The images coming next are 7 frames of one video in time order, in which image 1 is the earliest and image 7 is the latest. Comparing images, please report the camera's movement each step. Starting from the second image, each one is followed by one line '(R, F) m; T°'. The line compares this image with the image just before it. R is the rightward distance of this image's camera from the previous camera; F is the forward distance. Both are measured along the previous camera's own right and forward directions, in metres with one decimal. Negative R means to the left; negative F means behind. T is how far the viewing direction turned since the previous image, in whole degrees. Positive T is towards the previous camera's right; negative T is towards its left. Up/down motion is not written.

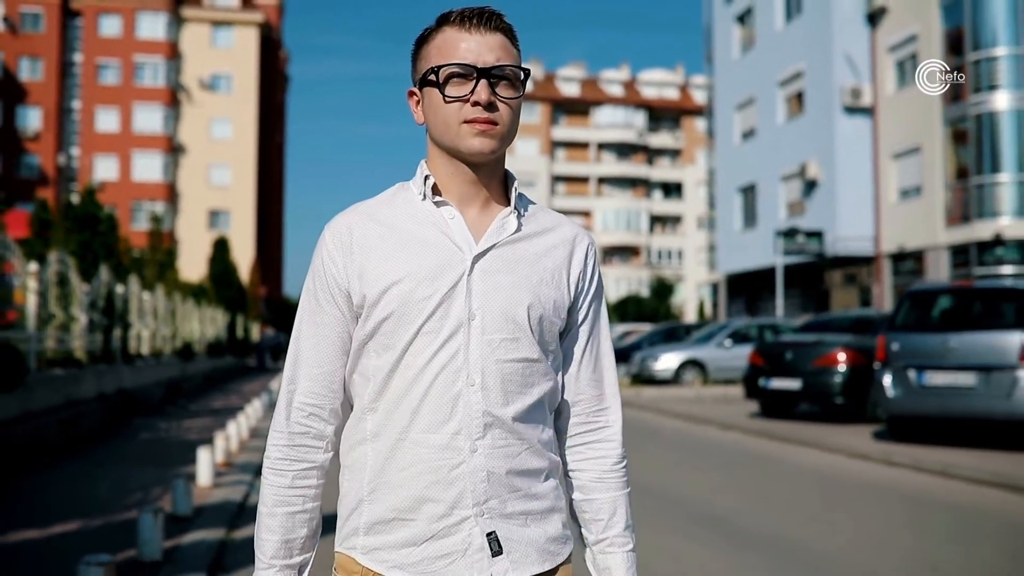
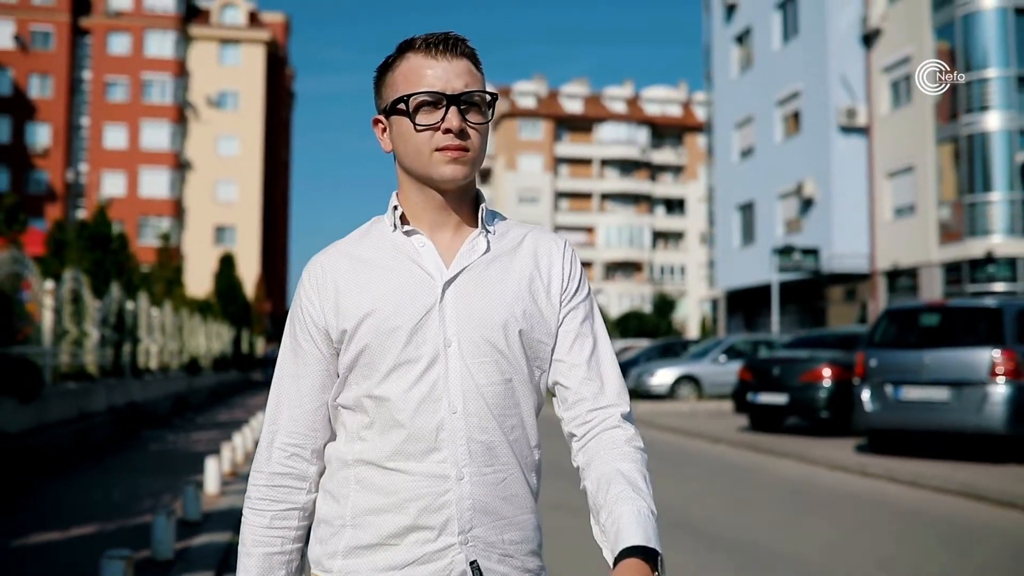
(+0.1, -0.5) m; 0°
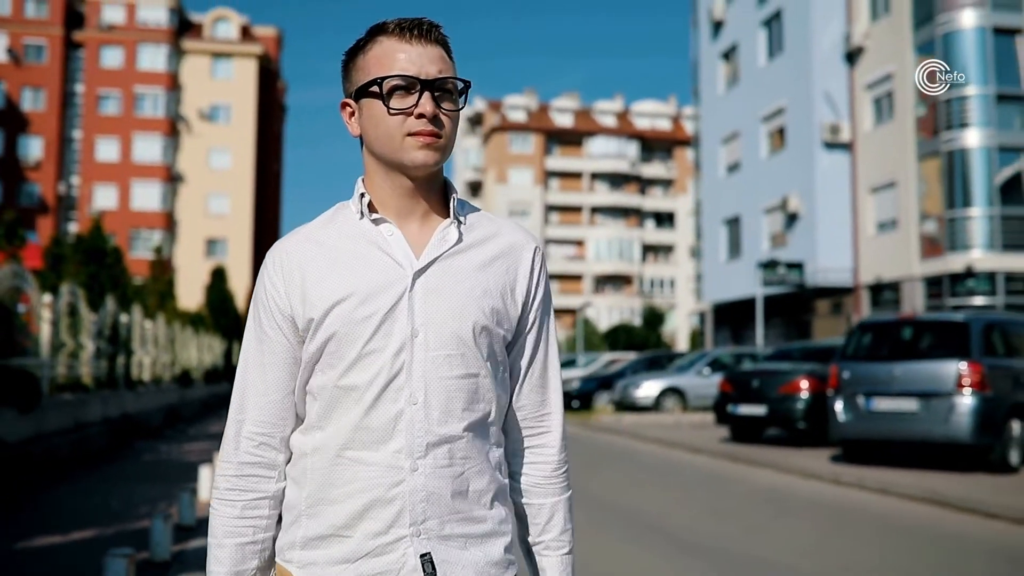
(+0.1, -0.3) m; 0°
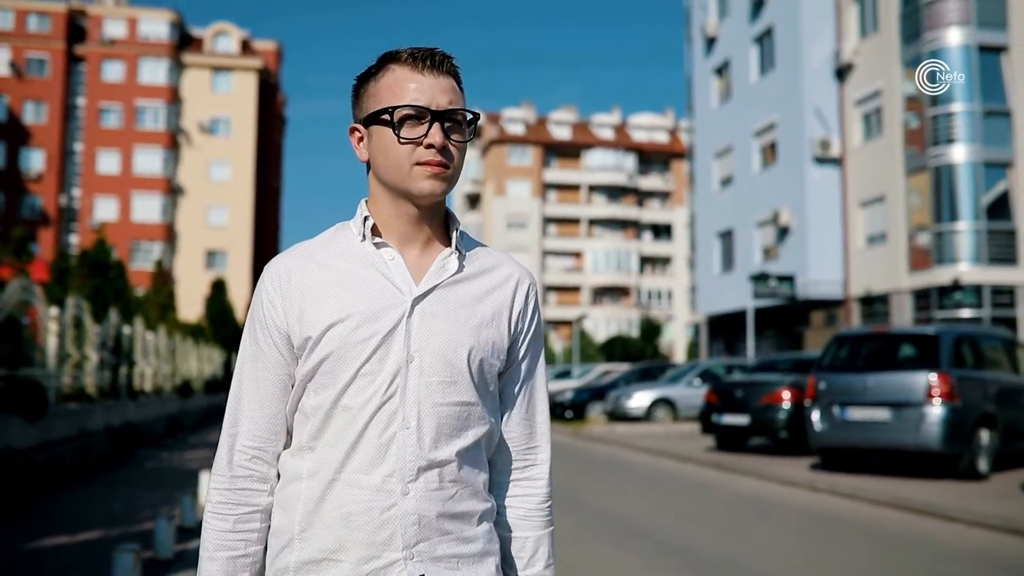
(+0.1, -0.4) m; 0°
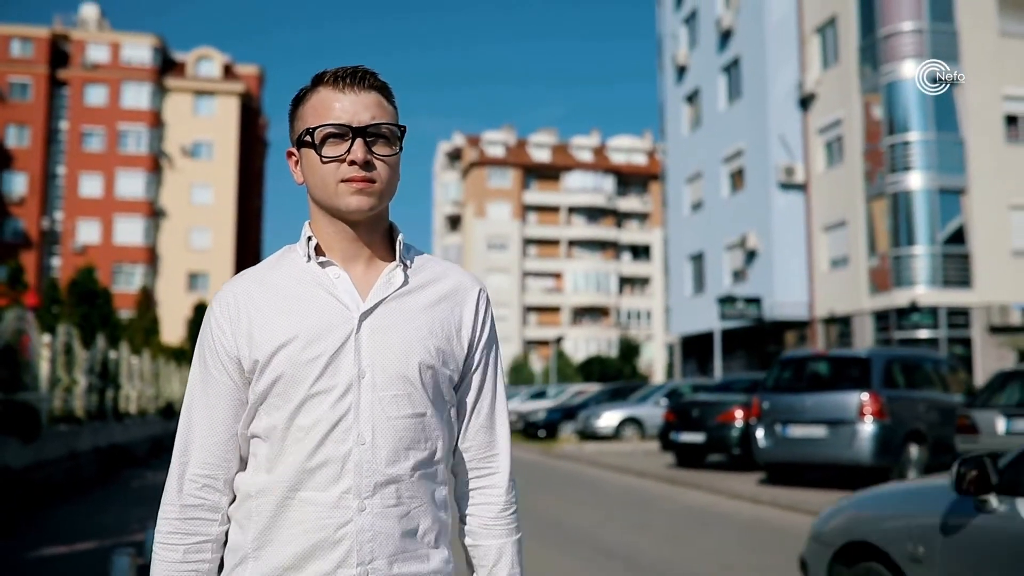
(+0.2, -0.8) m; +1°
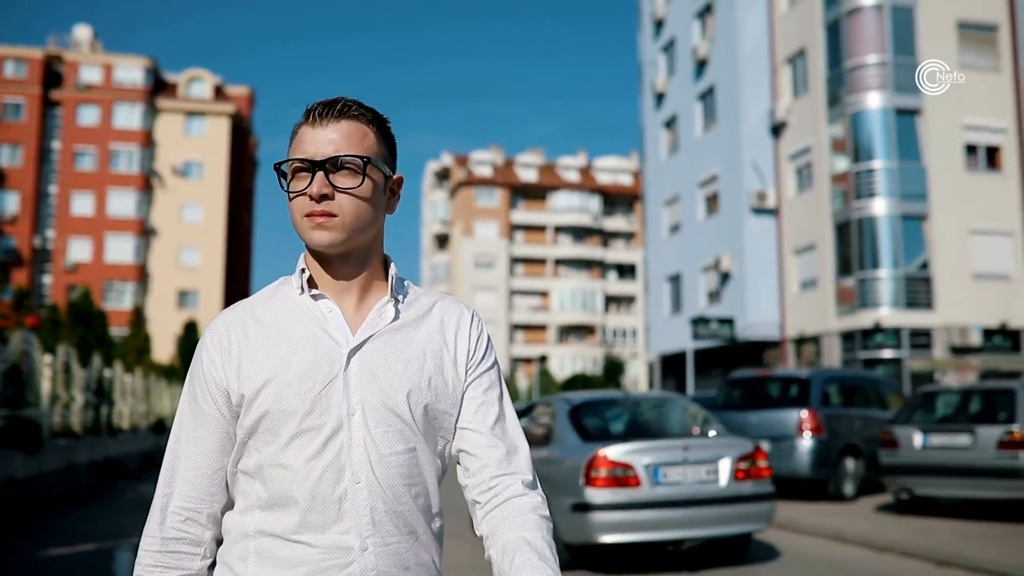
(+0.3, -1.0) m; +1°
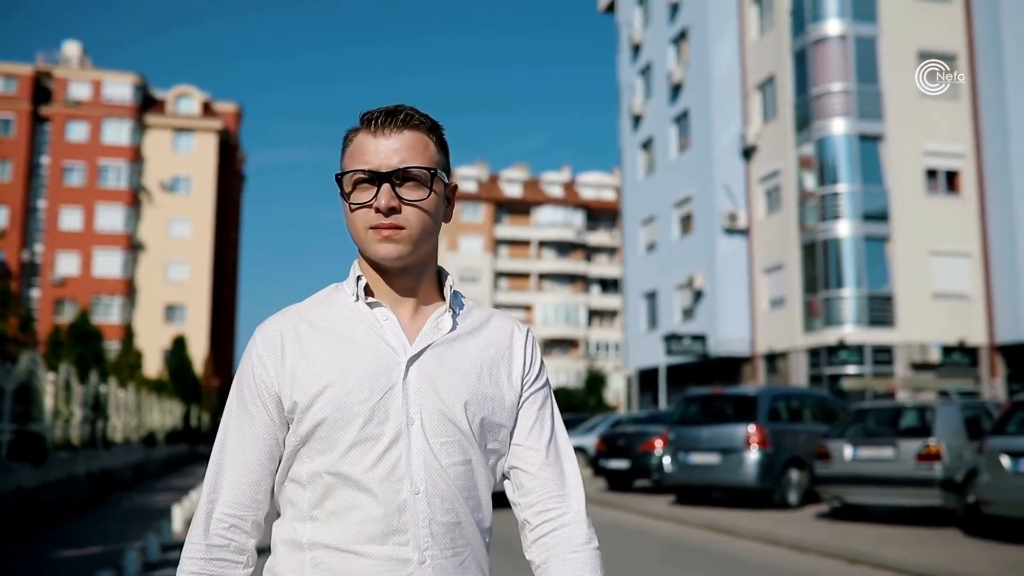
(+0.2, -1.0) m; +1°
